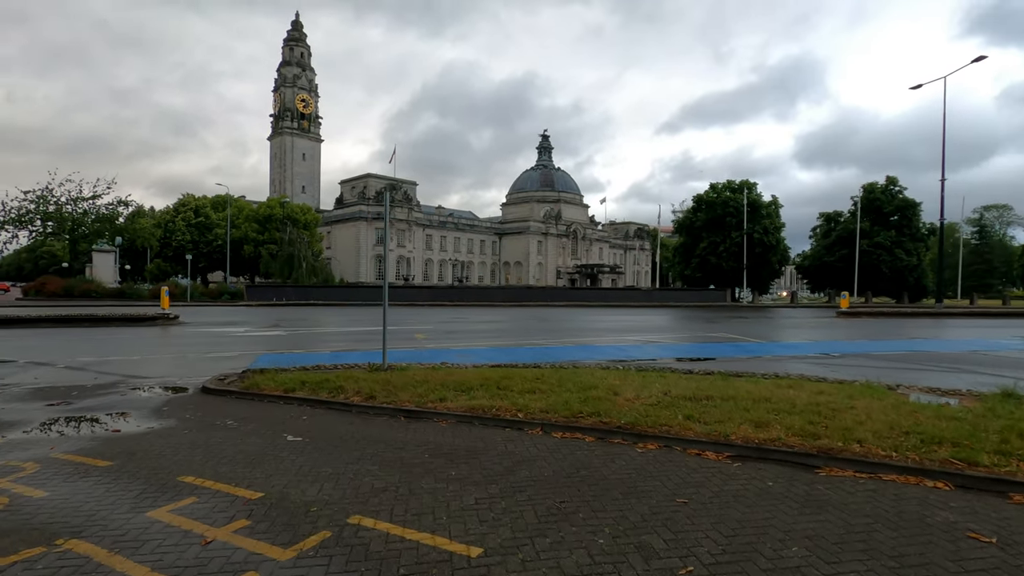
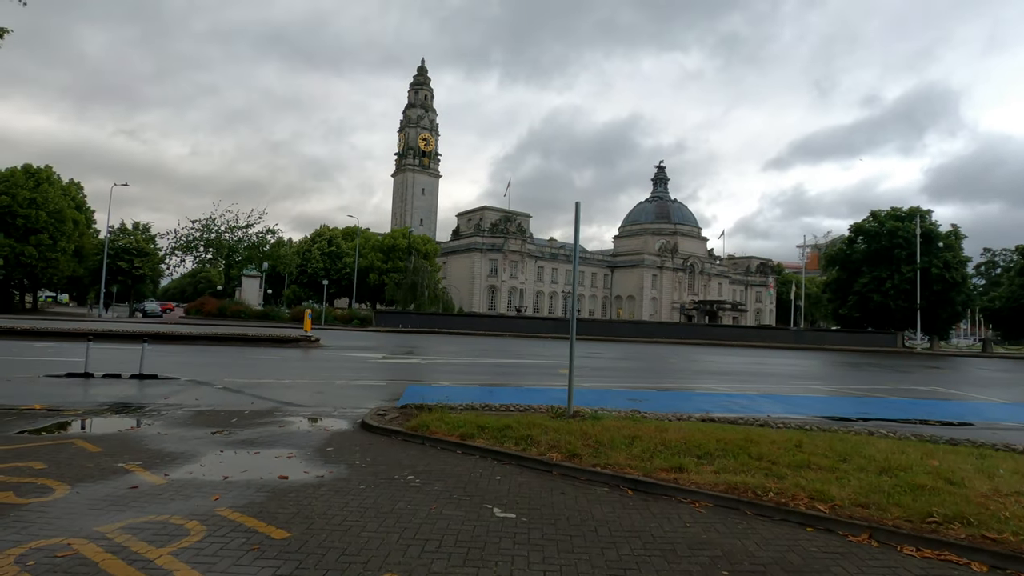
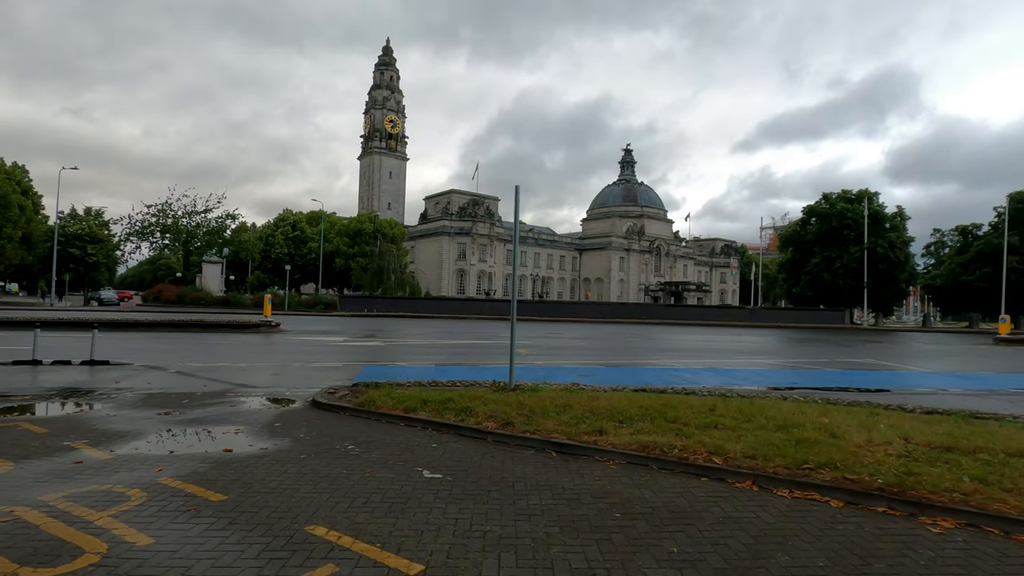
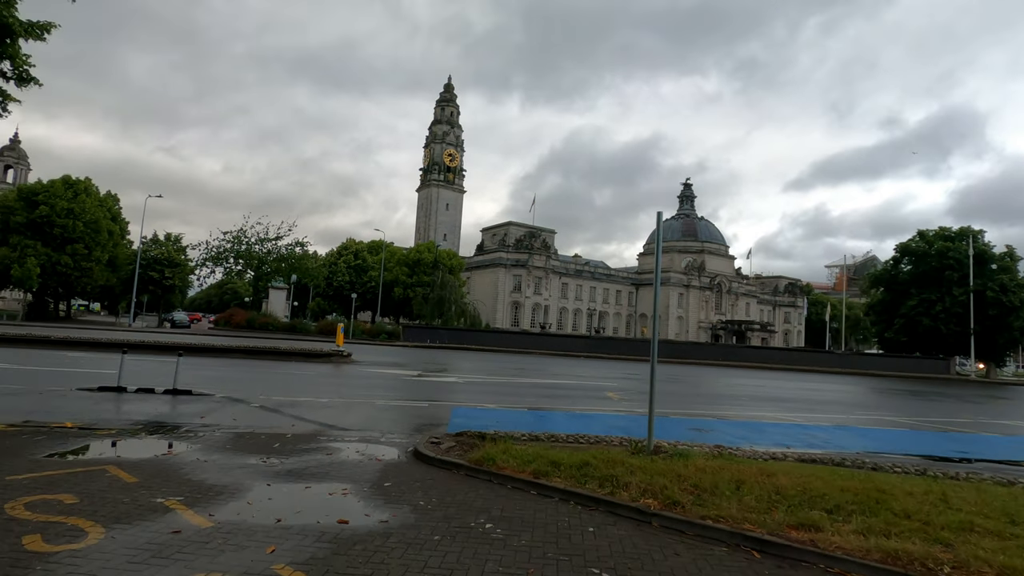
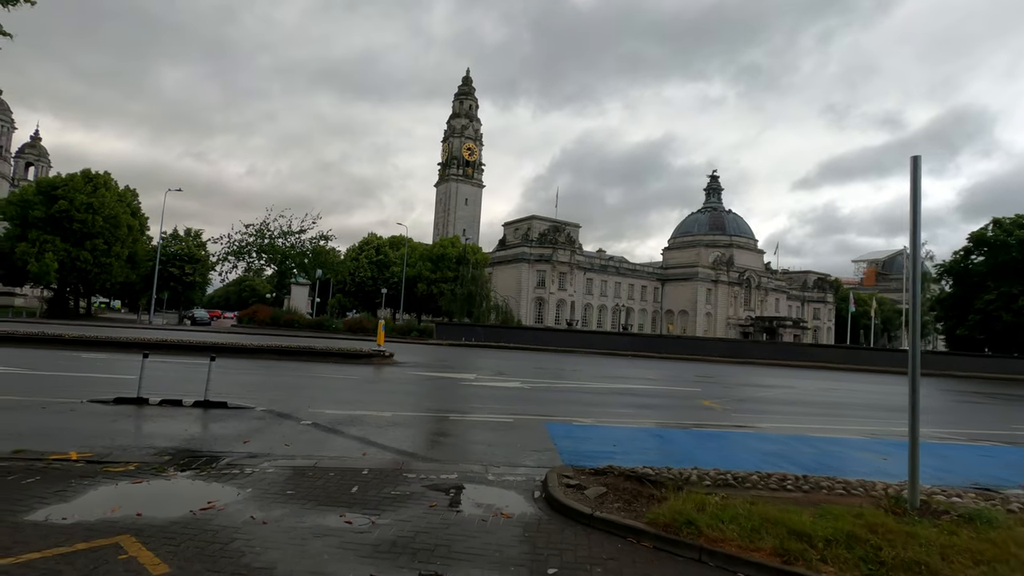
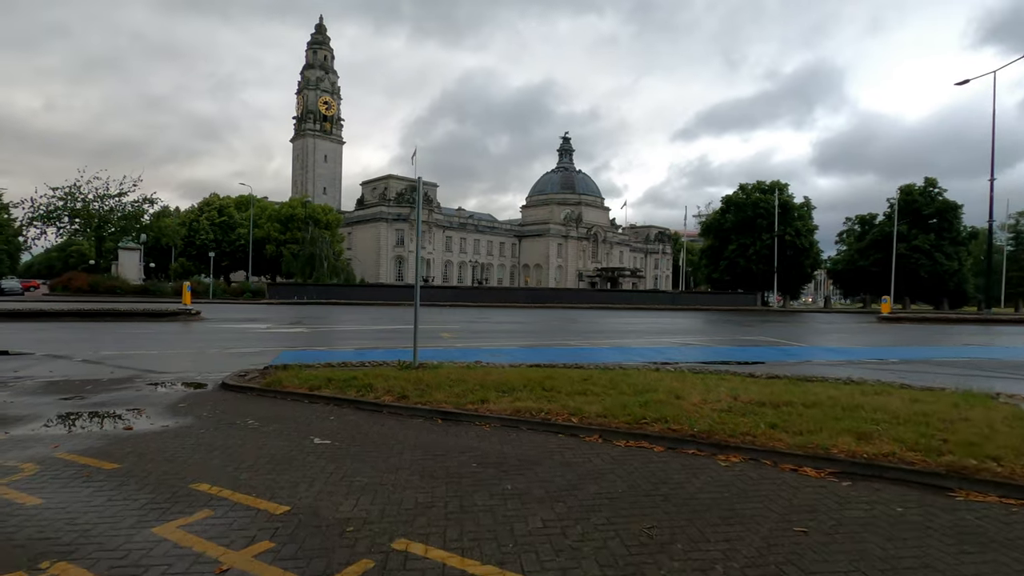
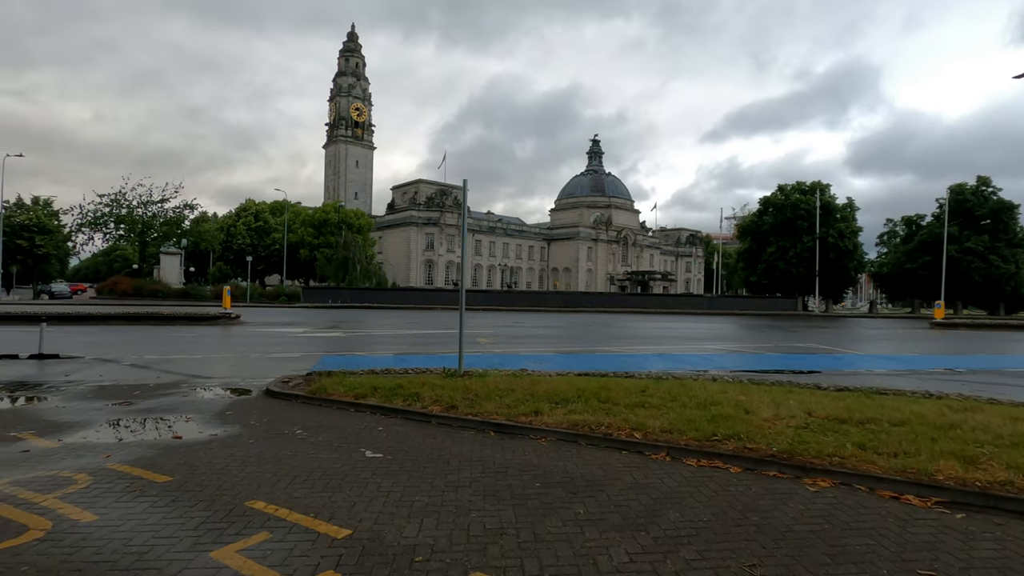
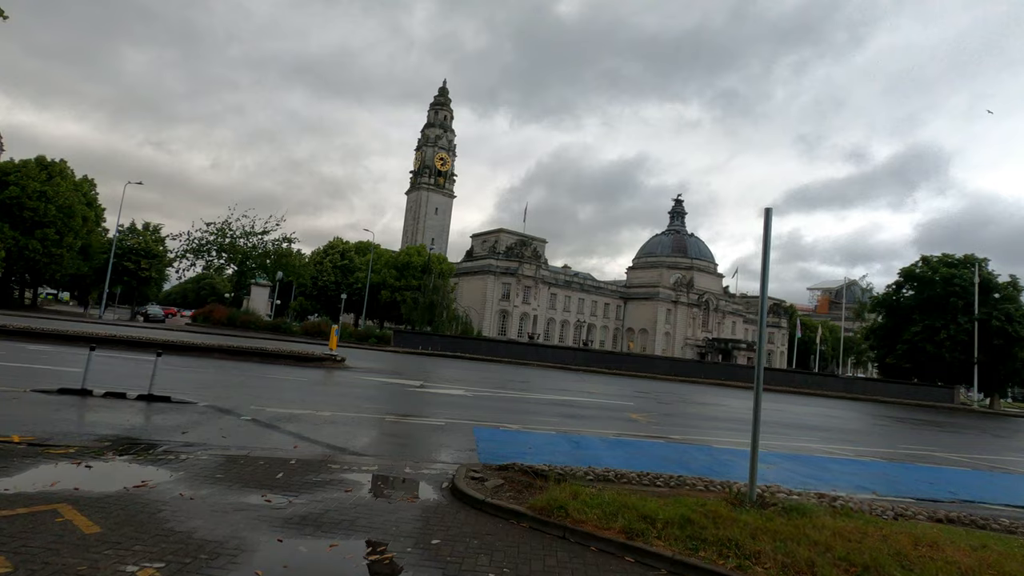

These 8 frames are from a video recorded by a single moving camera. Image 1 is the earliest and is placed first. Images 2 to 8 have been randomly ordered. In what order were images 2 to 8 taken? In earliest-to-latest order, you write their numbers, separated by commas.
6, 7, 3, 2, 4, 8, 5
